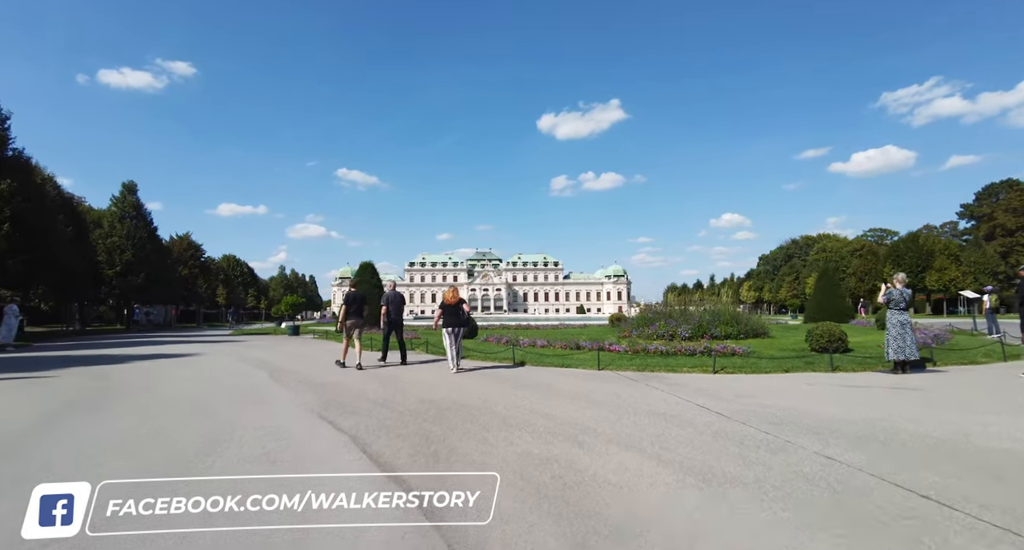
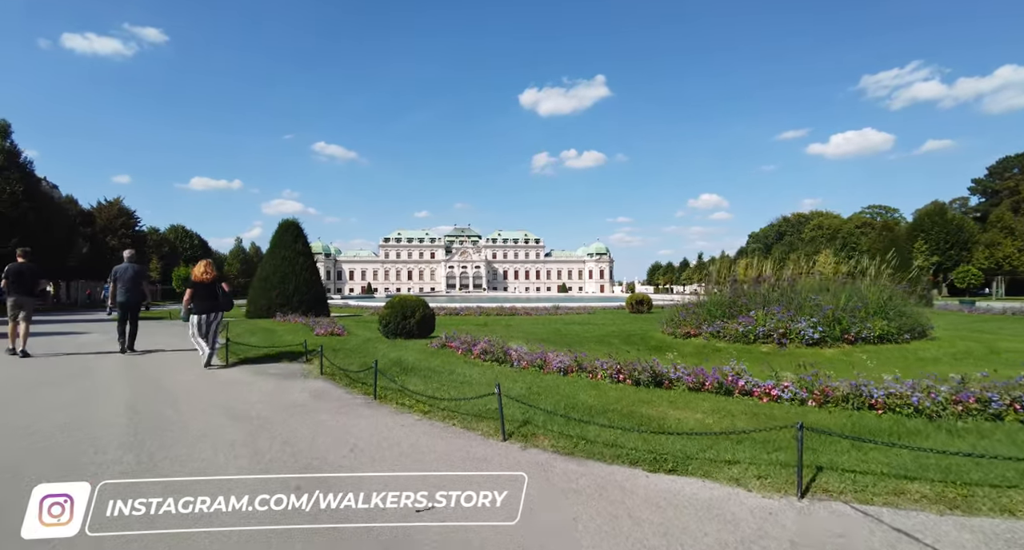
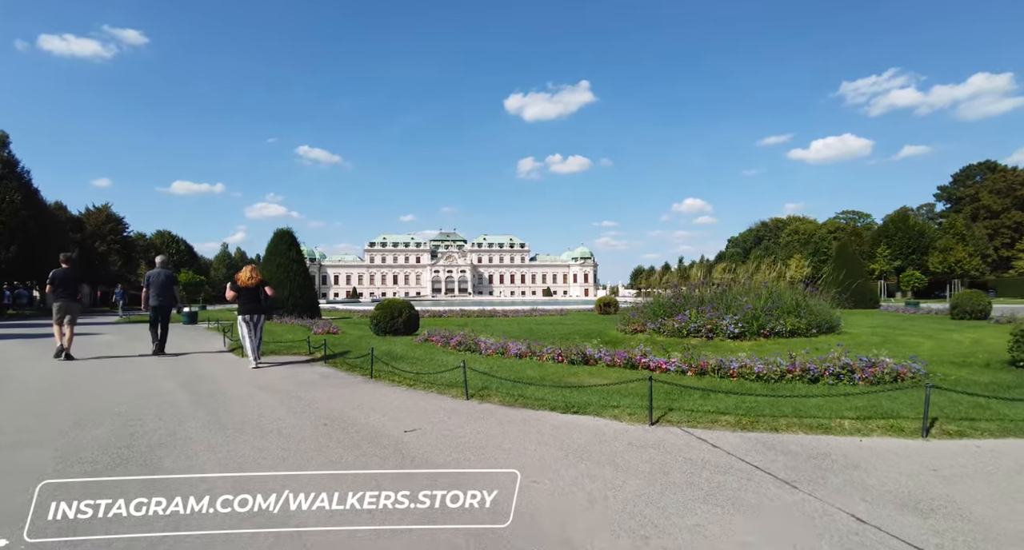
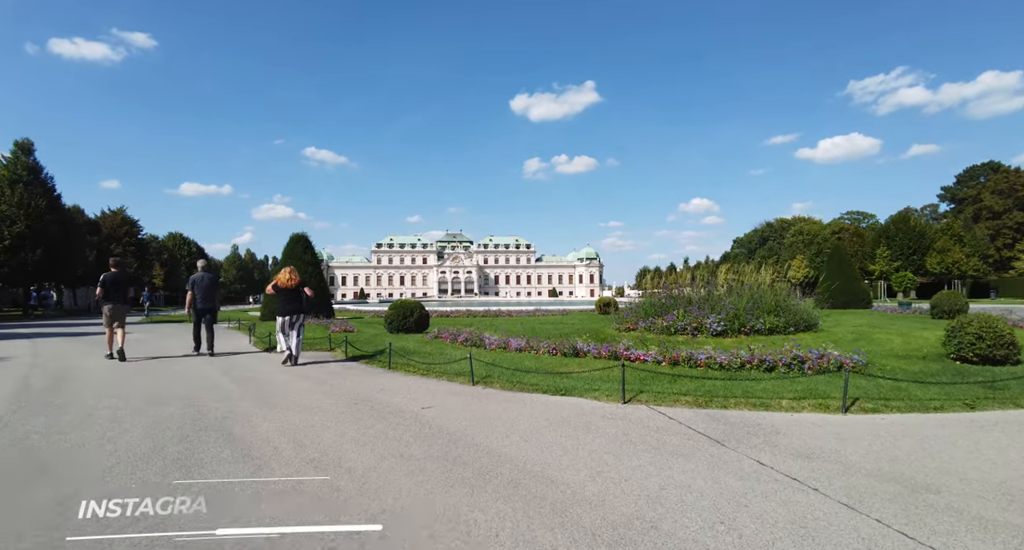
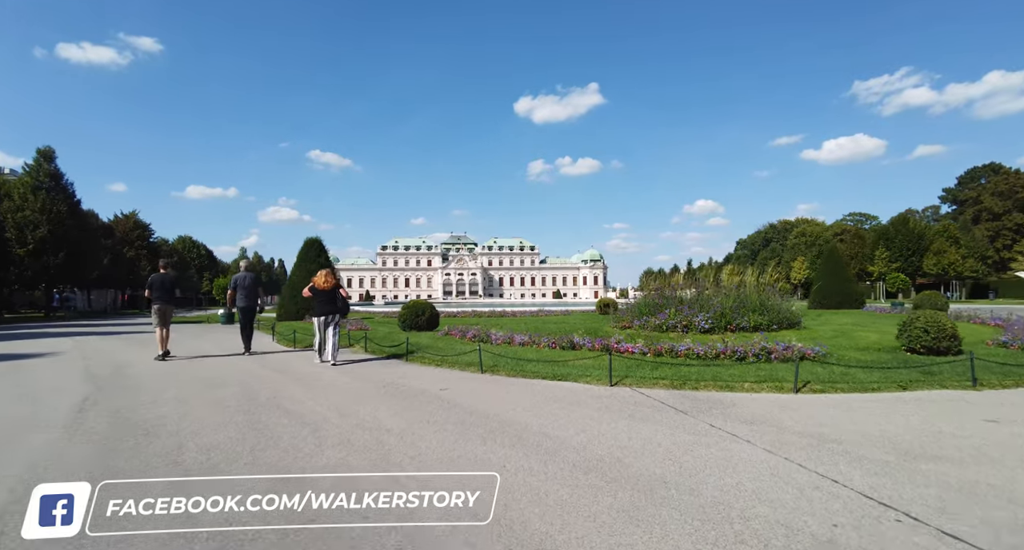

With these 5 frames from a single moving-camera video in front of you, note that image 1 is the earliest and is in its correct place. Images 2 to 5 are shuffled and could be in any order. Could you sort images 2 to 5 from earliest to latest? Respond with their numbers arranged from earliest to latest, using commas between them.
5, 4, 3, 2
